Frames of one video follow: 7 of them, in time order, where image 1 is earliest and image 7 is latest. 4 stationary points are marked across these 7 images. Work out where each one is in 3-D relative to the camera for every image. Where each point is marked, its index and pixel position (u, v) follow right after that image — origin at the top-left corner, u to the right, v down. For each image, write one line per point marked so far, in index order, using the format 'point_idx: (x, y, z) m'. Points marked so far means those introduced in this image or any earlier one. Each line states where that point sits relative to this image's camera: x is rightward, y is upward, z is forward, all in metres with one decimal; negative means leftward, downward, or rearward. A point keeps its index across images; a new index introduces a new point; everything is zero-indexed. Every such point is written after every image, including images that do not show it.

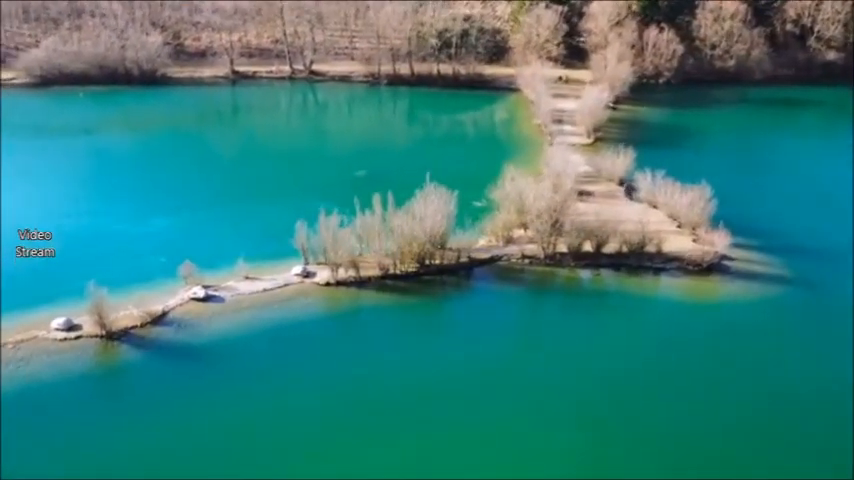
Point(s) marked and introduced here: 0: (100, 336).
0: (-6.5, -1.9, +15.6) m
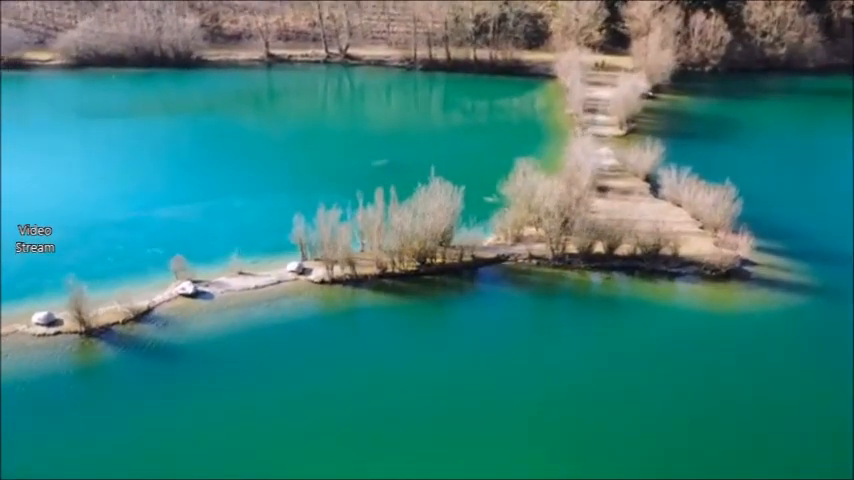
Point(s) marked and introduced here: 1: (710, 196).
0: (-6.7, -1.8, +15.2) m
1: (+6.9, +1.1, +19.7) m
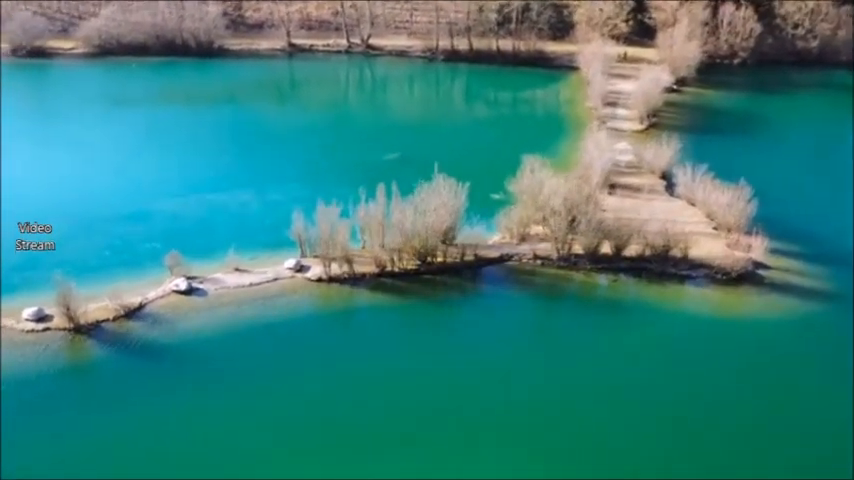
0: (-6.8, -1.7, +15.0) m
1: (+7.0, +1.0, +19.0) m
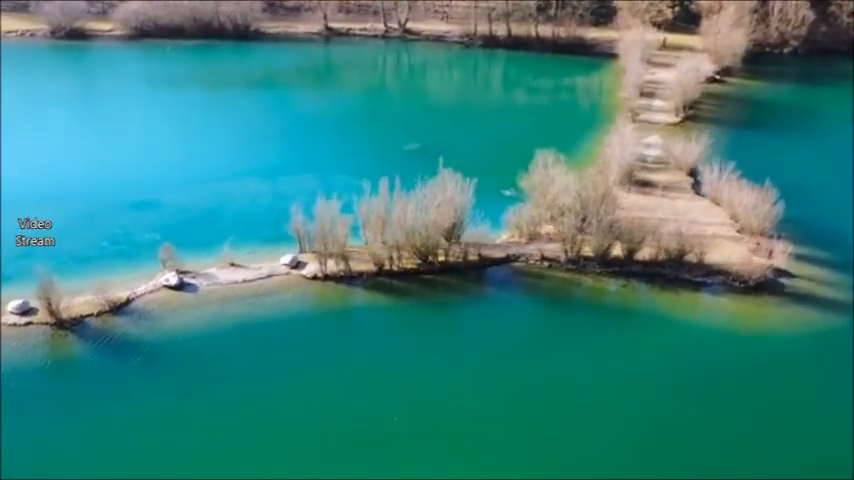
0: (-6.9, -1.5, +14.7) m
1: (+7.1, +0.9, +17.9) m
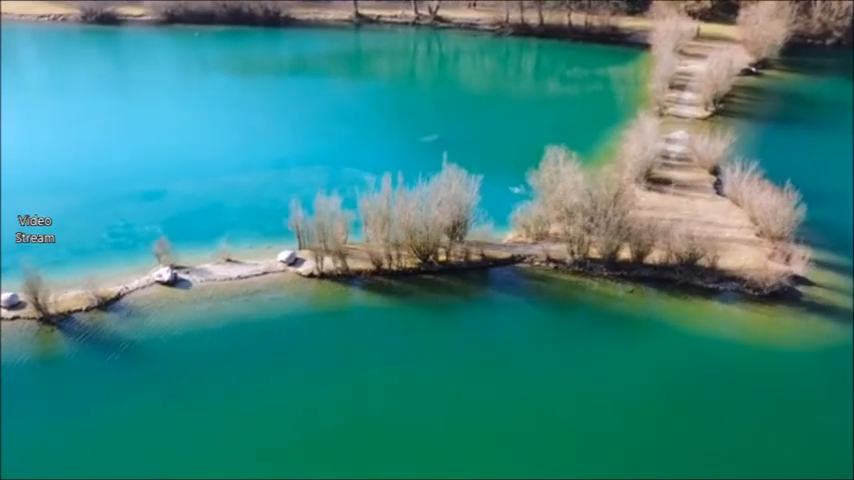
0: (-7.0, -1.4, +14.5) m
1: (+7.2, +0.8, +17.1) m
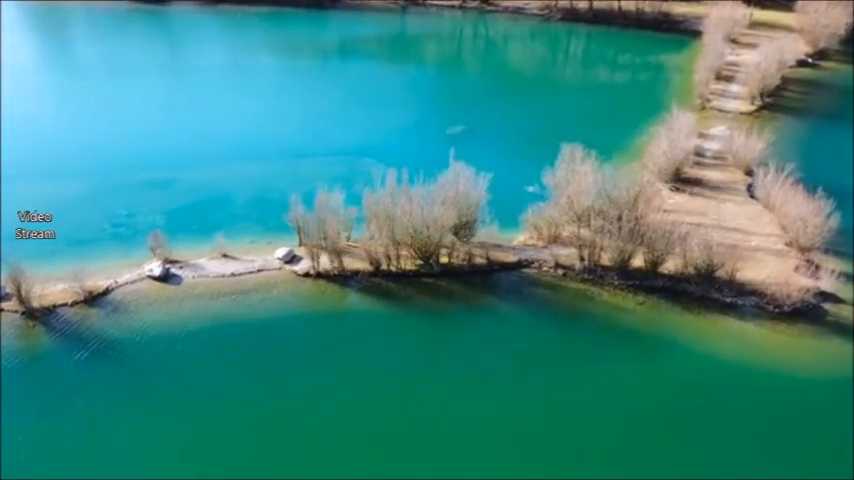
0: (-7.1, -1.3, +14.3) m
1: (+7.3, +0.6, +15.9) m
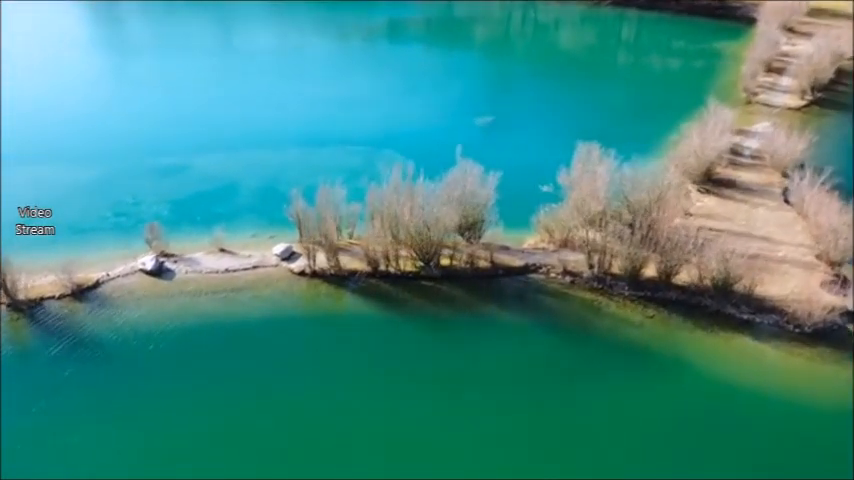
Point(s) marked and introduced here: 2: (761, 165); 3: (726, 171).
0: (-7.1, -1.1, +14.1) m
1: (+7.4, +0.4, +14.8) m
2: (+8.2, +1.8, +20.1) m
3: (+7.2, +1.6, +19.6) m
